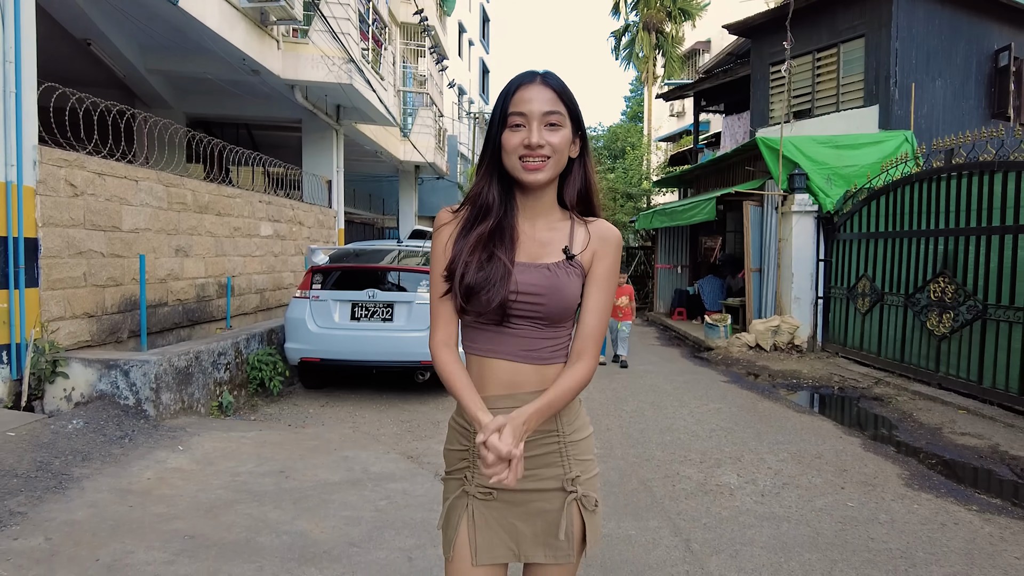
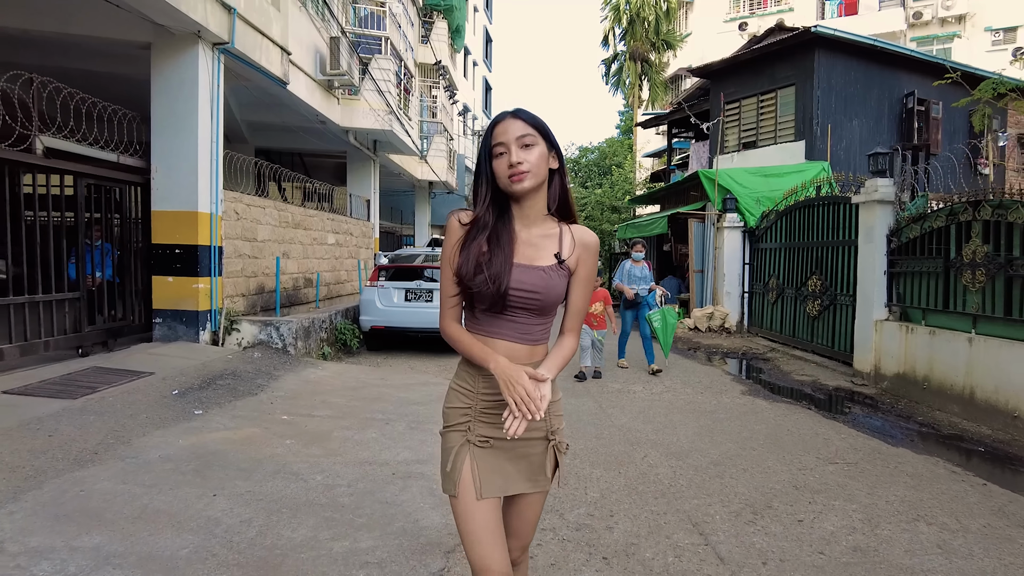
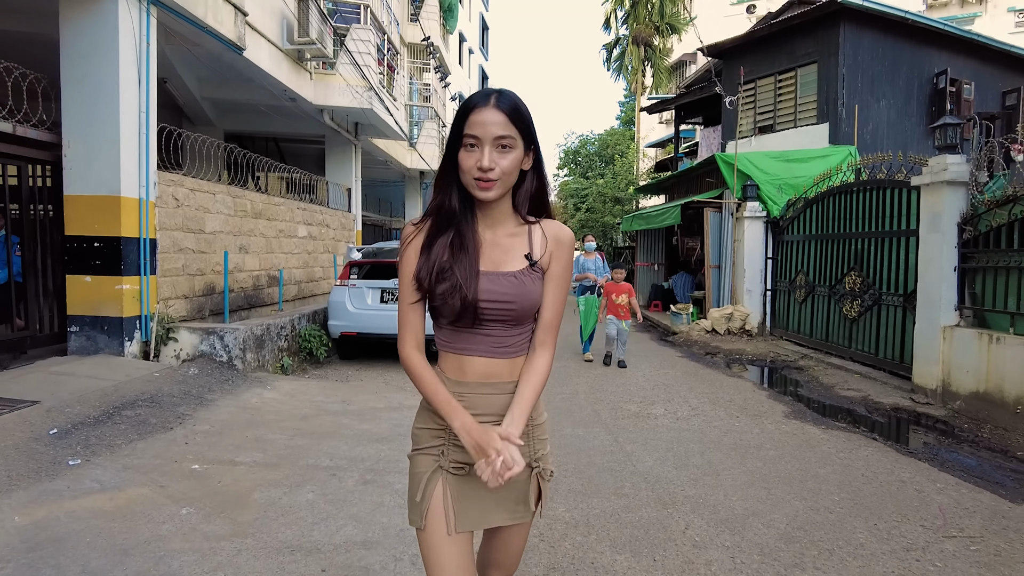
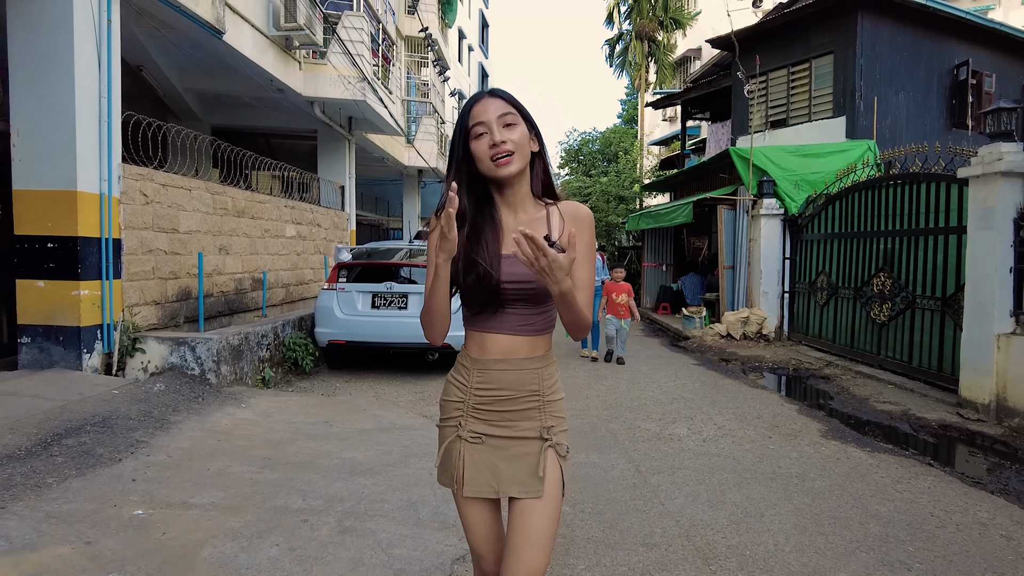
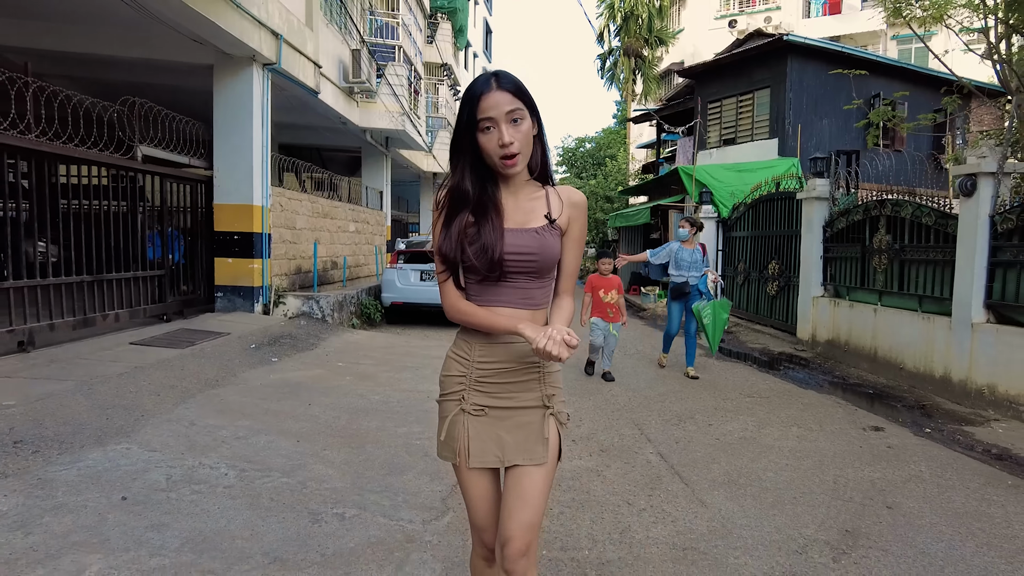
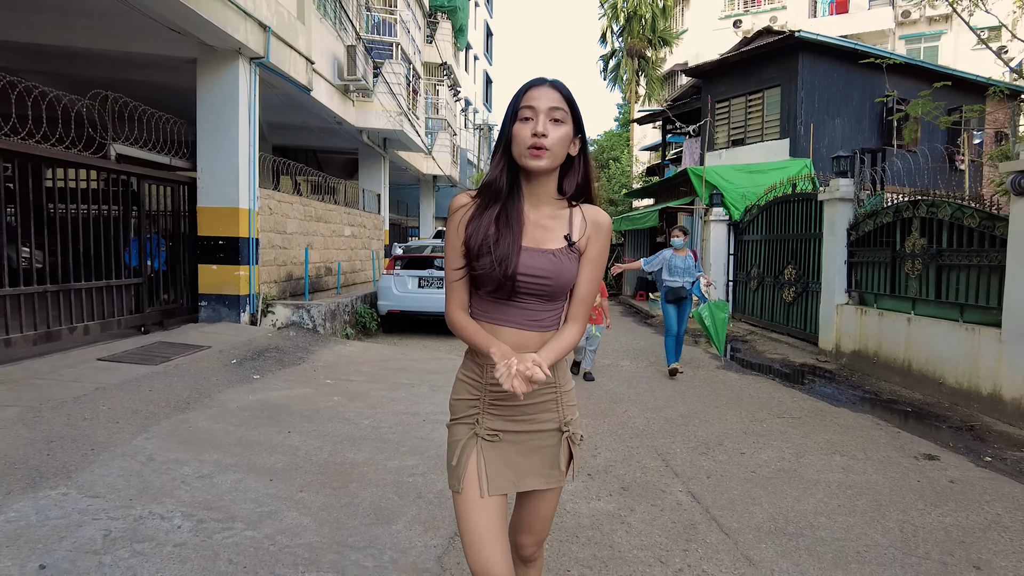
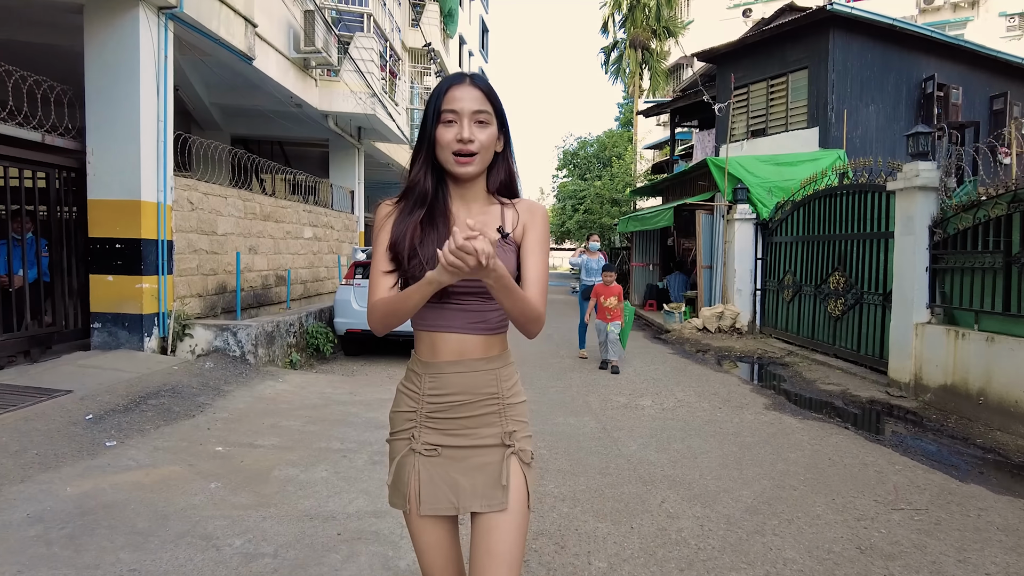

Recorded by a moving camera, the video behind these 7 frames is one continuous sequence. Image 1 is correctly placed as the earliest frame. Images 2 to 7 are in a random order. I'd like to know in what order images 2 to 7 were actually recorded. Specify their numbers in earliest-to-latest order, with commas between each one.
4, 3, 7, 2, 6, 5
